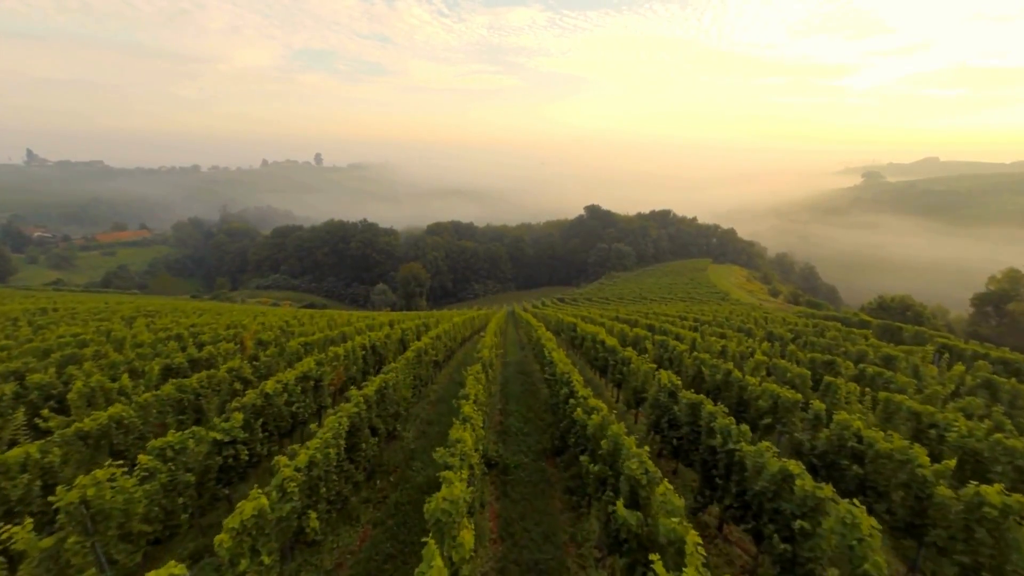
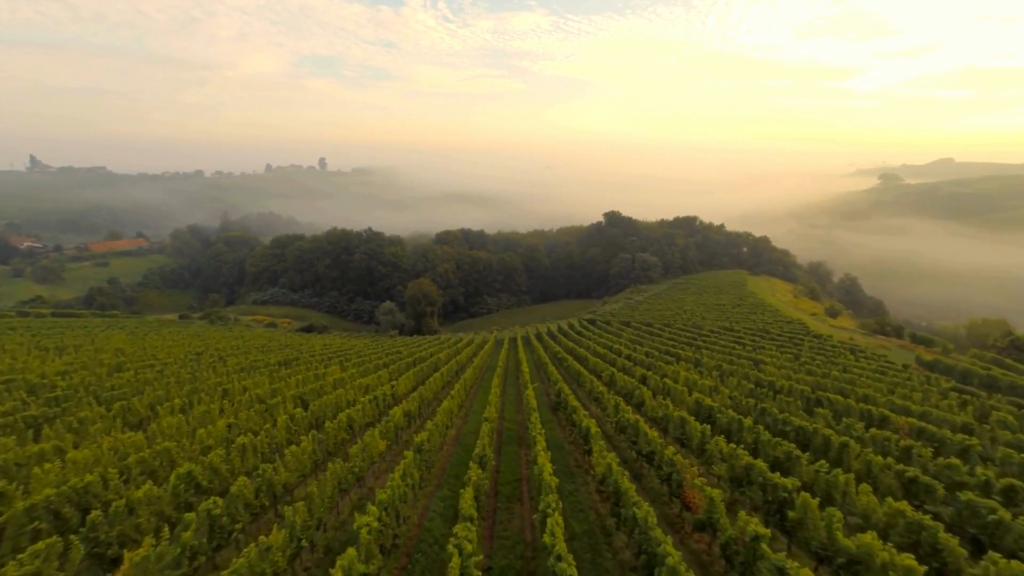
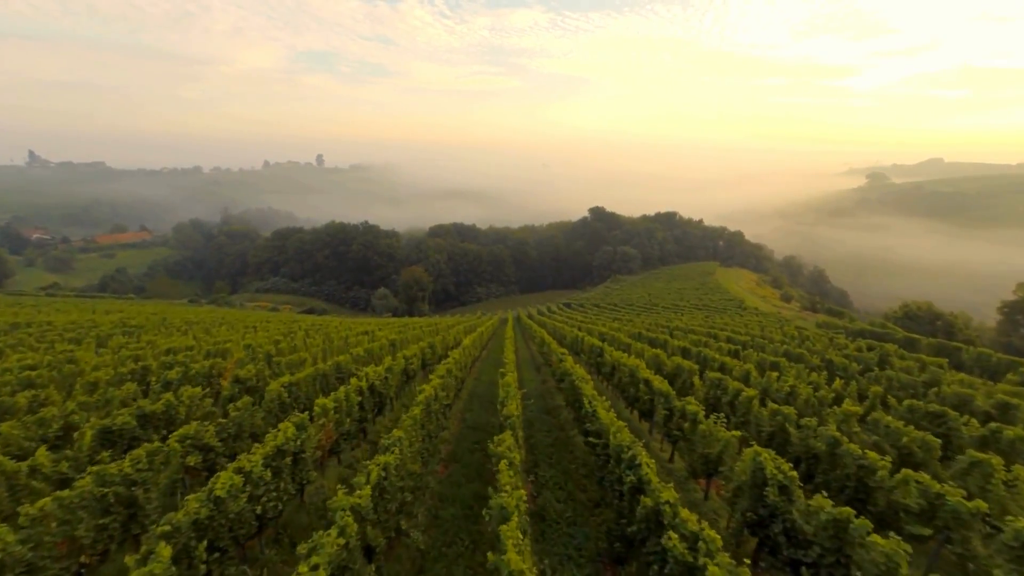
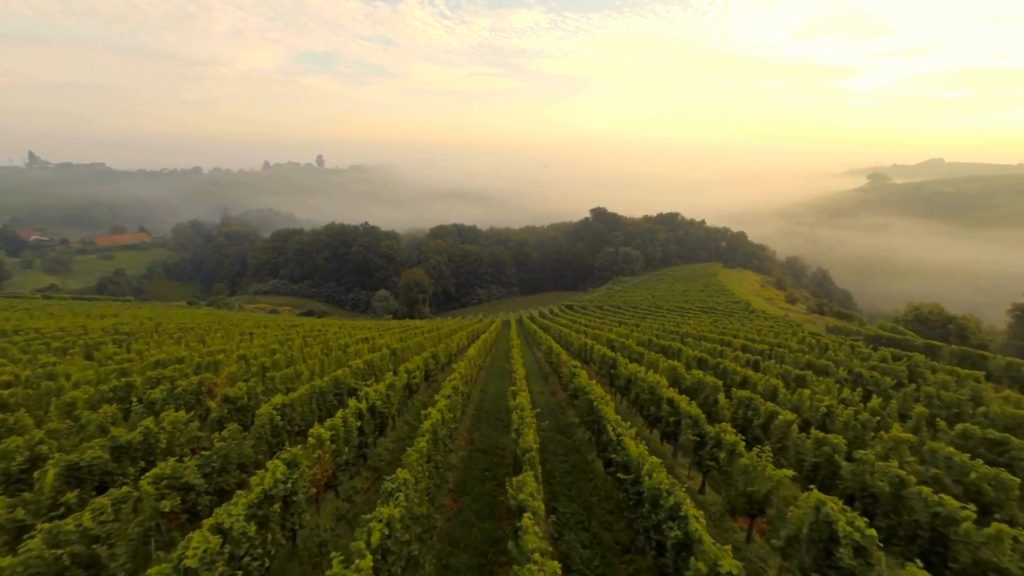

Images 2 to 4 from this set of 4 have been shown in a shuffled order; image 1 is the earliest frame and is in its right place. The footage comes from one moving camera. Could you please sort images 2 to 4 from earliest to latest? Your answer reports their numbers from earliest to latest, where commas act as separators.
3, 4, 2
